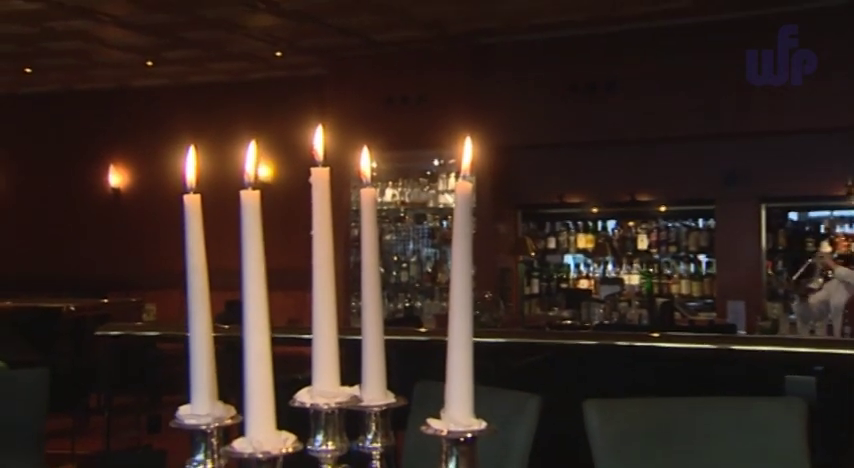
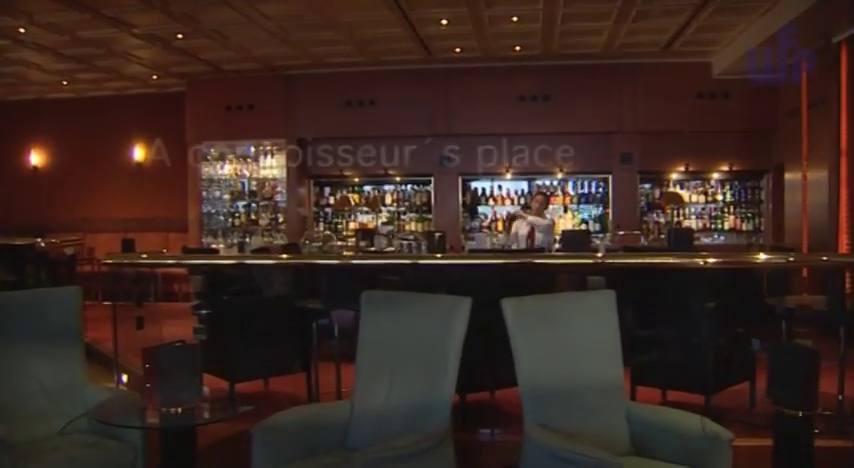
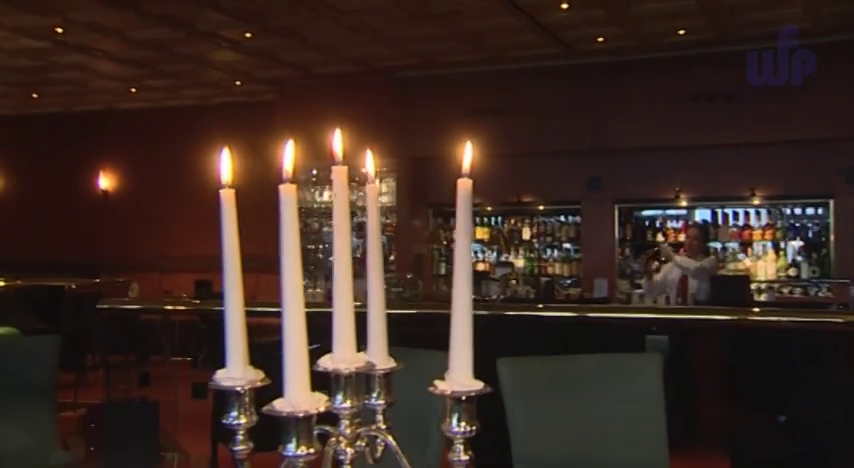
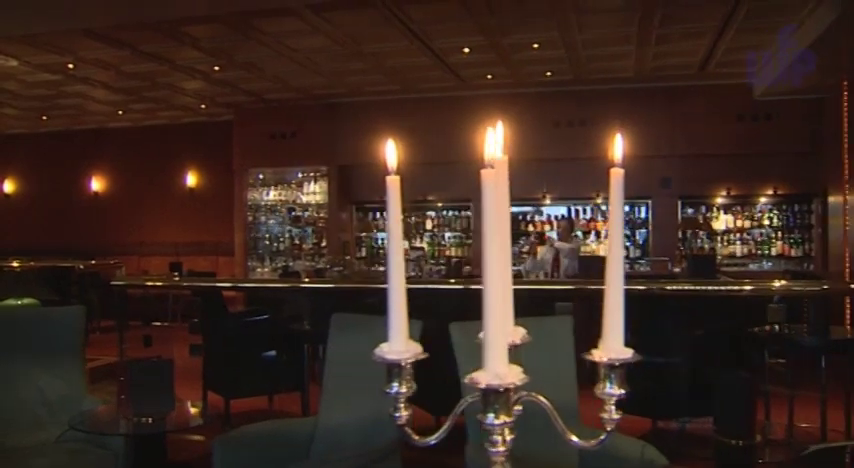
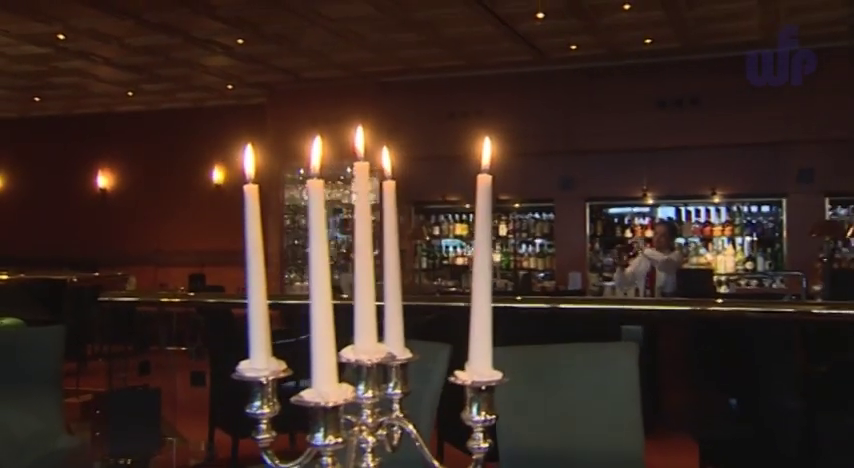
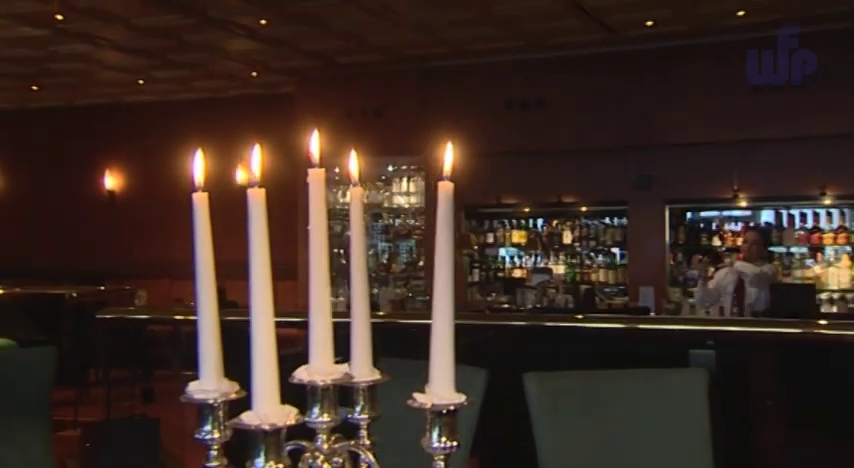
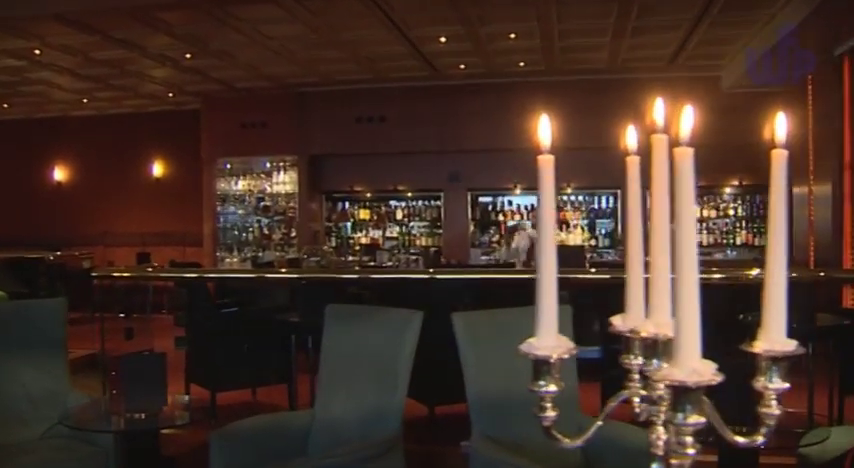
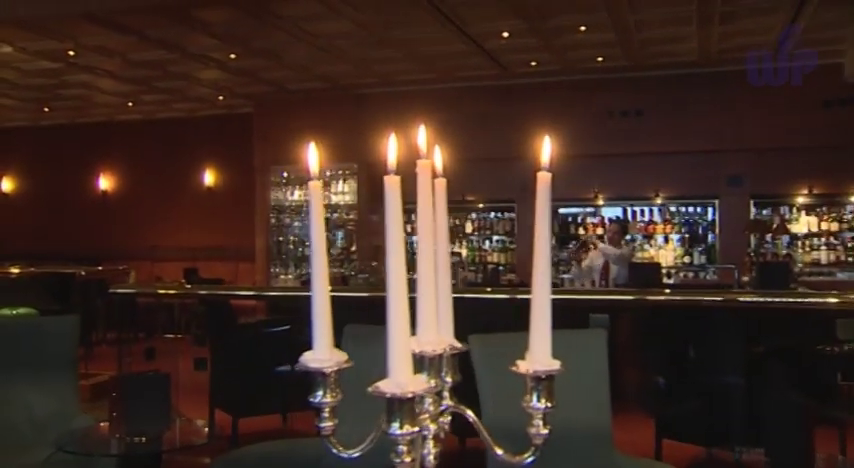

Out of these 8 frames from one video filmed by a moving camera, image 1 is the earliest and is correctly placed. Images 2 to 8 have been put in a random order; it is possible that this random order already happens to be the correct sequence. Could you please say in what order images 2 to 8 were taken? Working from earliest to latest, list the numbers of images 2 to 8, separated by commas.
6, 3, 5, 8, 4, 7, 2
